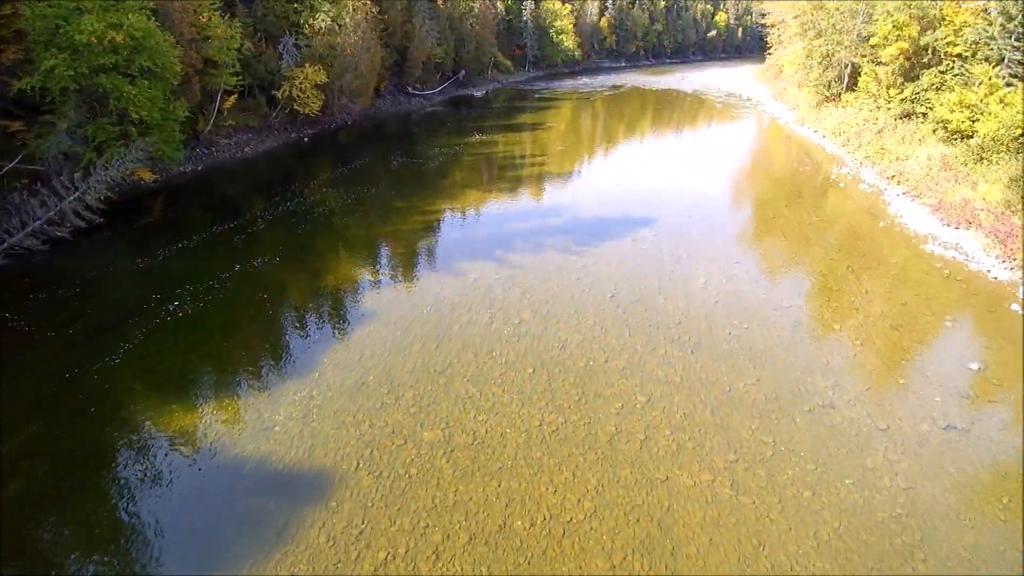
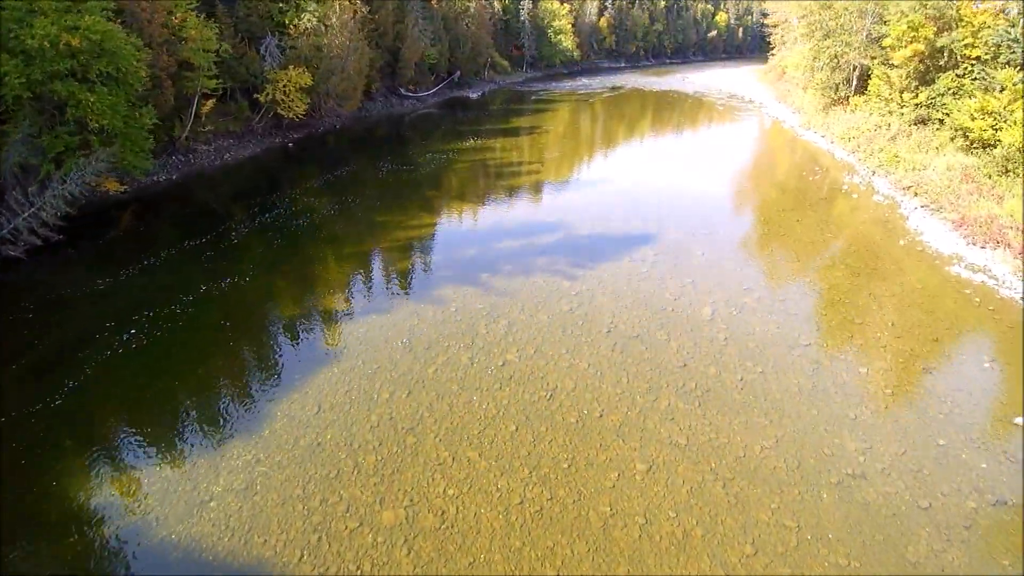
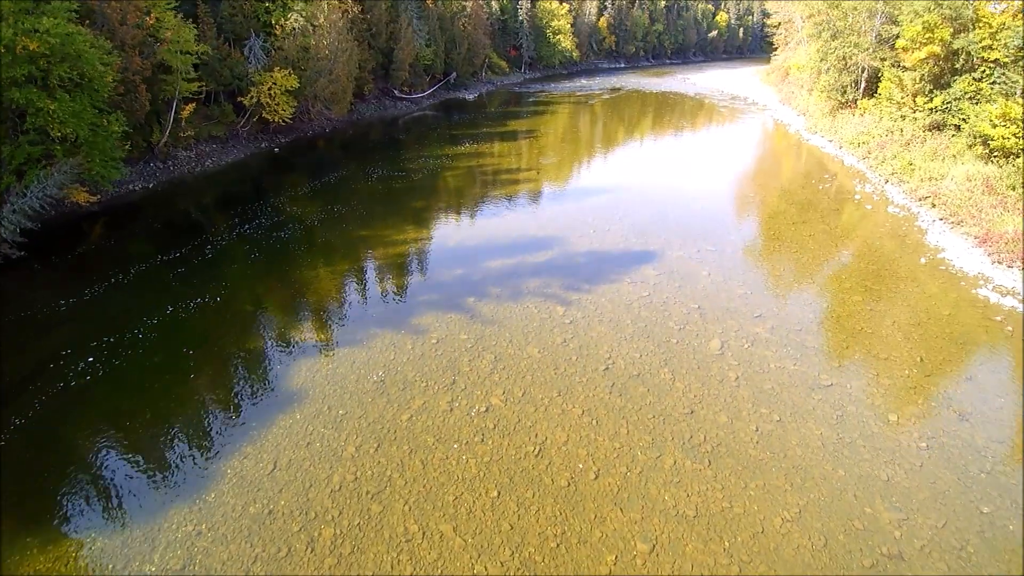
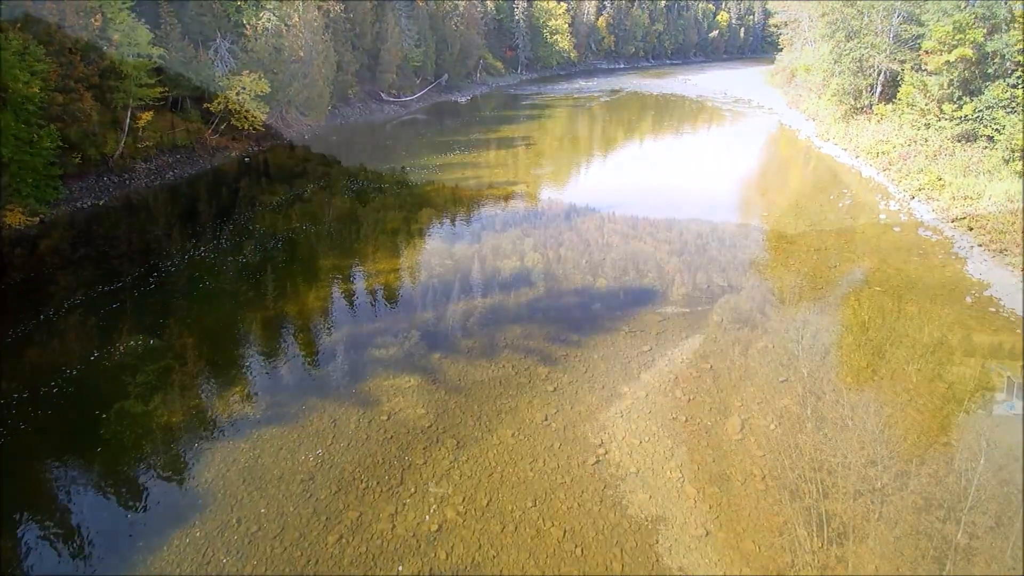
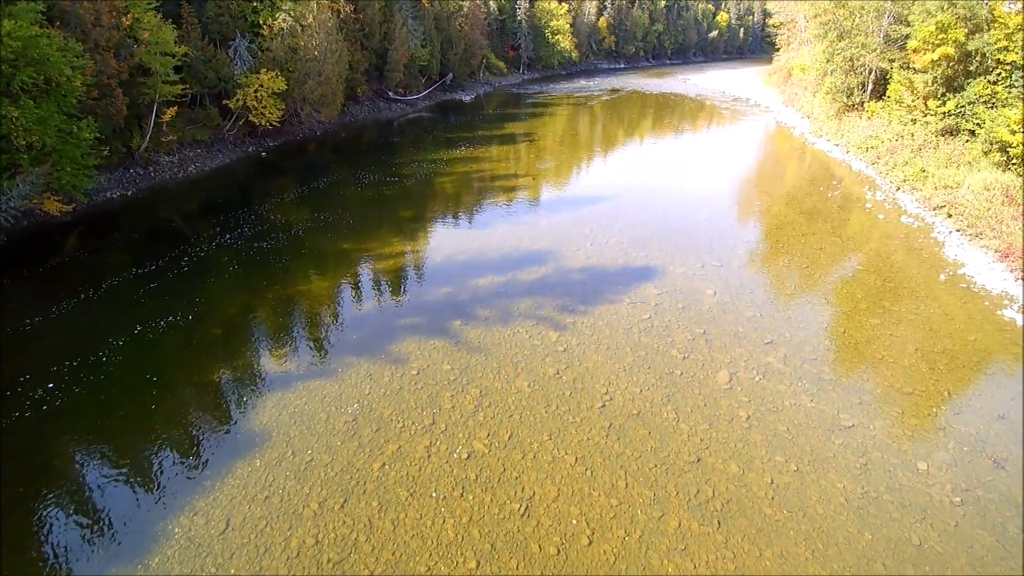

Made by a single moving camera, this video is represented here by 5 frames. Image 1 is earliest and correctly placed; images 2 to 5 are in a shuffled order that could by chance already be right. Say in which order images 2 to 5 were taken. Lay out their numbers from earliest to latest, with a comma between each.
2, 3, 5, 4
